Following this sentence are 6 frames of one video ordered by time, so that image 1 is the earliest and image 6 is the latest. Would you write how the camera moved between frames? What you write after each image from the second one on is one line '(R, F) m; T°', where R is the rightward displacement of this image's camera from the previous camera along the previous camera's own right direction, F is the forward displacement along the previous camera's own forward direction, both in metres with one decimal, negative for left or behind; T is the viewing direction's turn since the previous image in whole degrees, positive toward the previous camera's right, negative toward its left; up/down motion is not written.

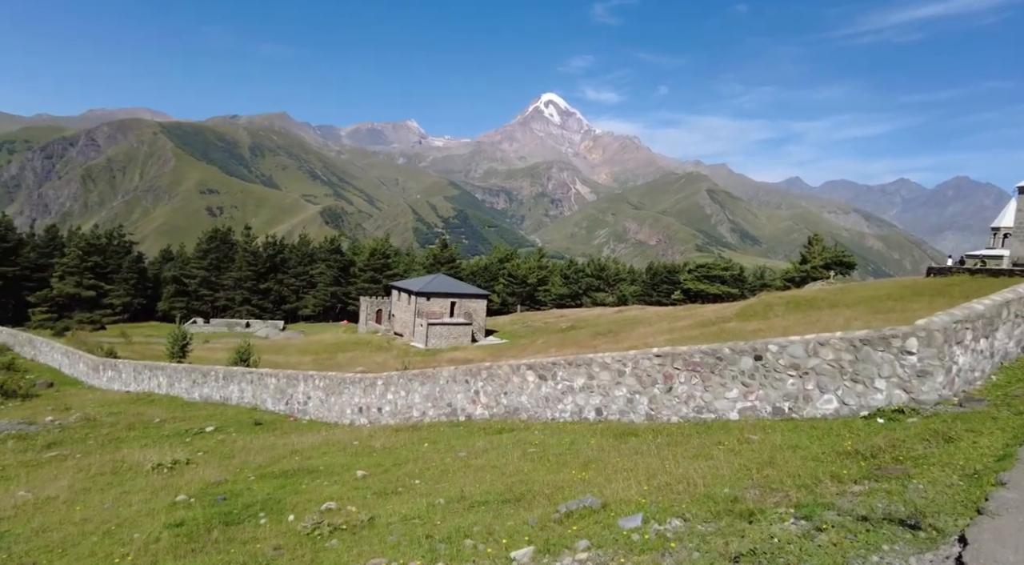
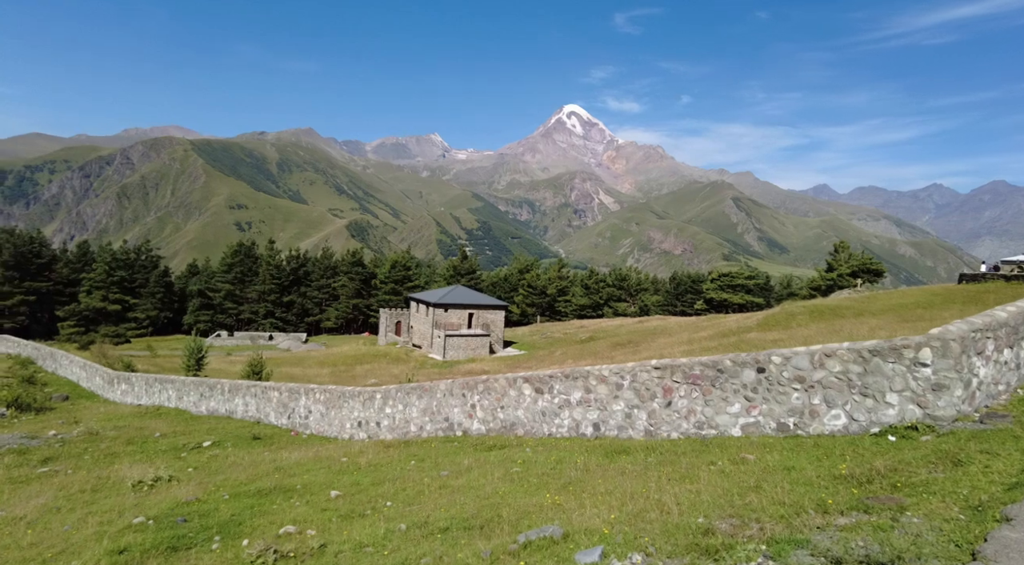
(+0.8, +0.6) m; -2°
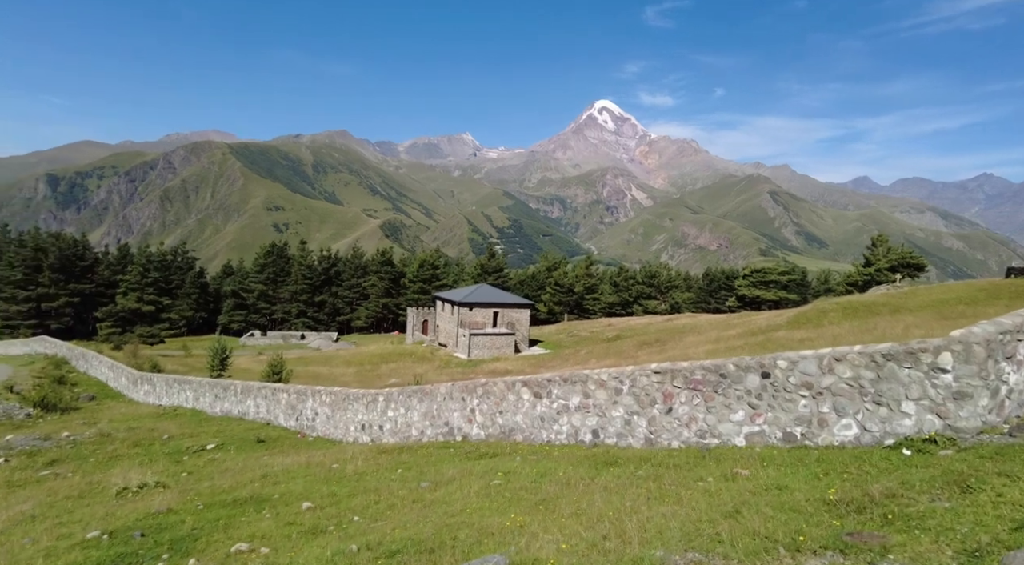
(+0.9, +0.7) m; -3°
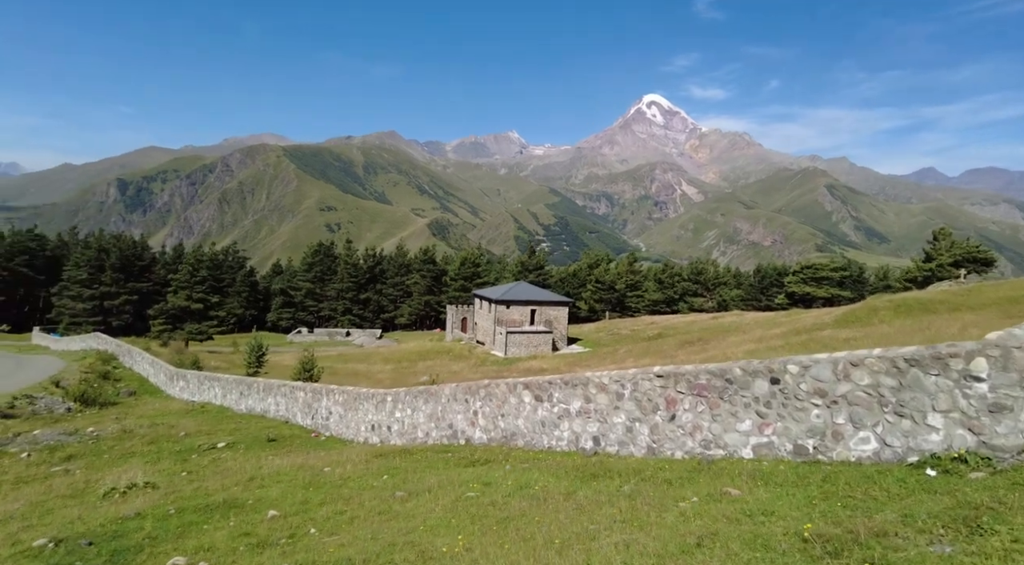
(+1.1, +0.8) m; -4°
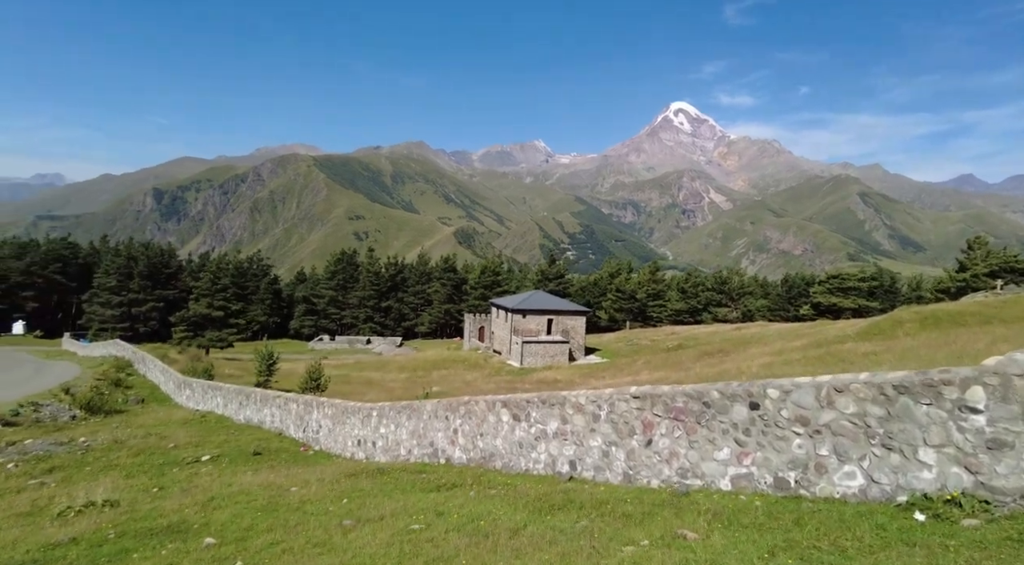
(+1.1, +0.7) m; -2°
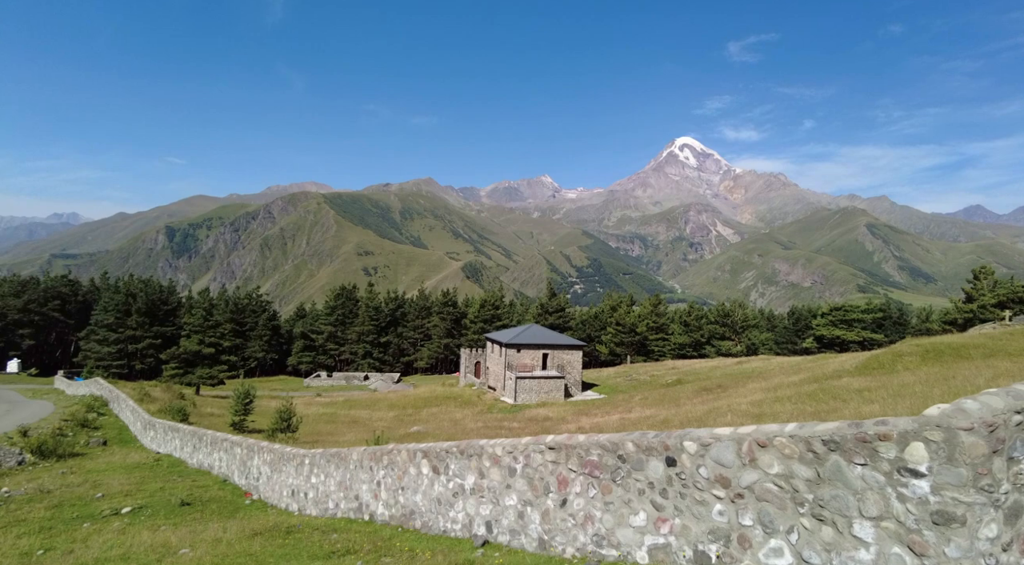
(+1.8, +1.4) m; -1°
